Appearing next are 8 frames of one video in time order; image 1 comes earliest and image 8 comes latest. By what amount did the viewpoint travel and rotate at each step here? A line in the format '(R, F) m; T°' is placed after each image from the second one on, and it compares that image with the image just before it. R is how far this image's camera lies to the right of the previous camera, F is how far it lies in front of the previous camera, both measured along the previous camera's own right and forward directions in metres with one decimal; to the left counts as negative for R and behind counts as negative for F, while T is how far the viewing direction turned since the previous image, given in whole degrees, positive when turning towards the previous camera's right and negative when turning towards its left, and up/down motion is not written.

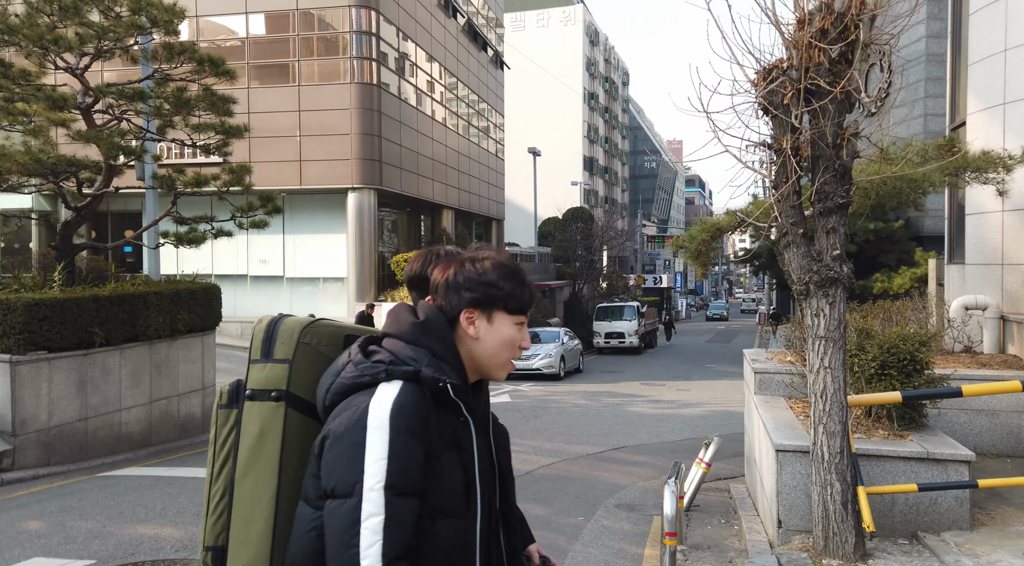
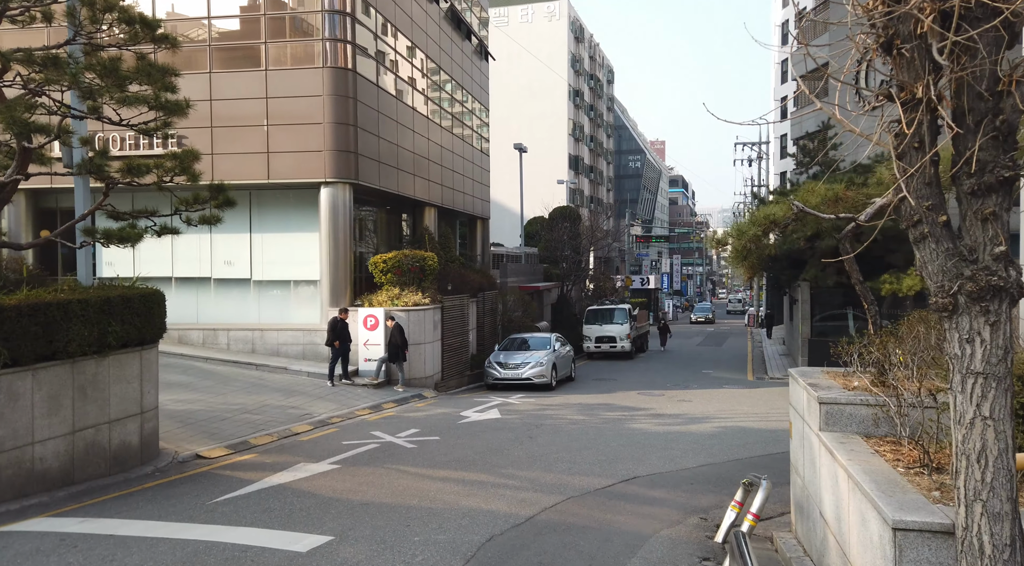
(-0.1, +1.6) m; +1°
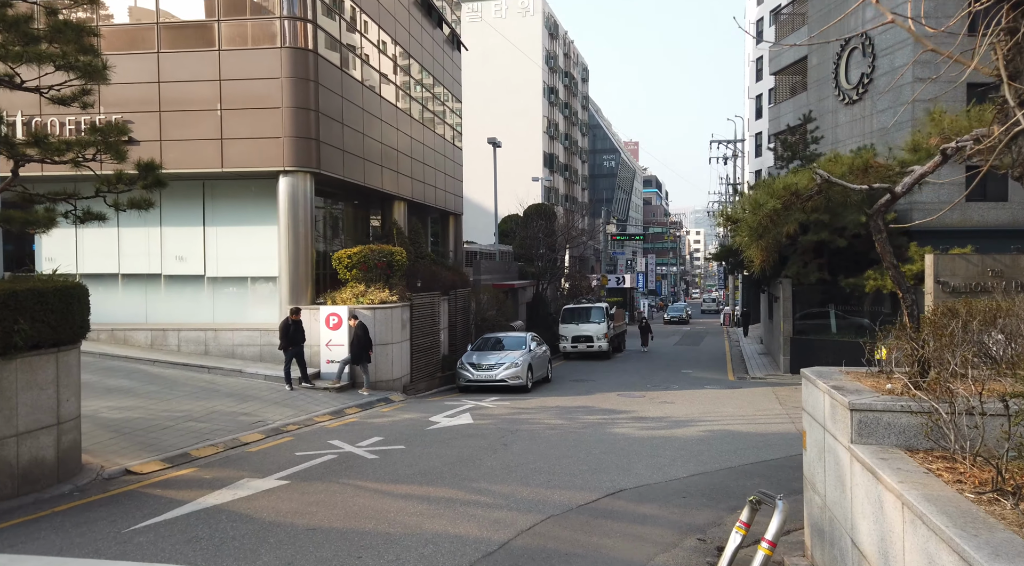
(0.0, +1.1) m; +2°
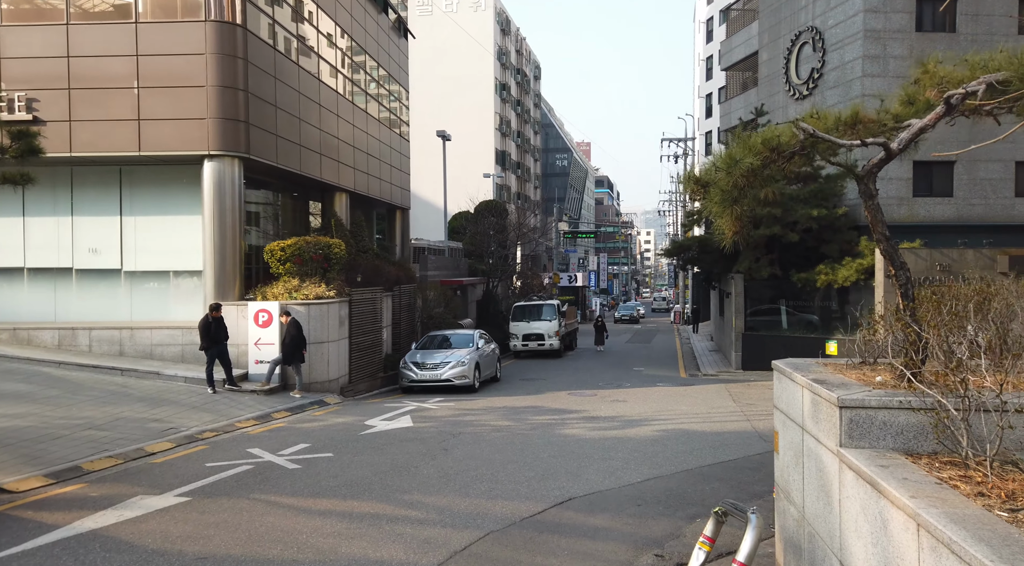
(+0.2, +1.0) m; +4°
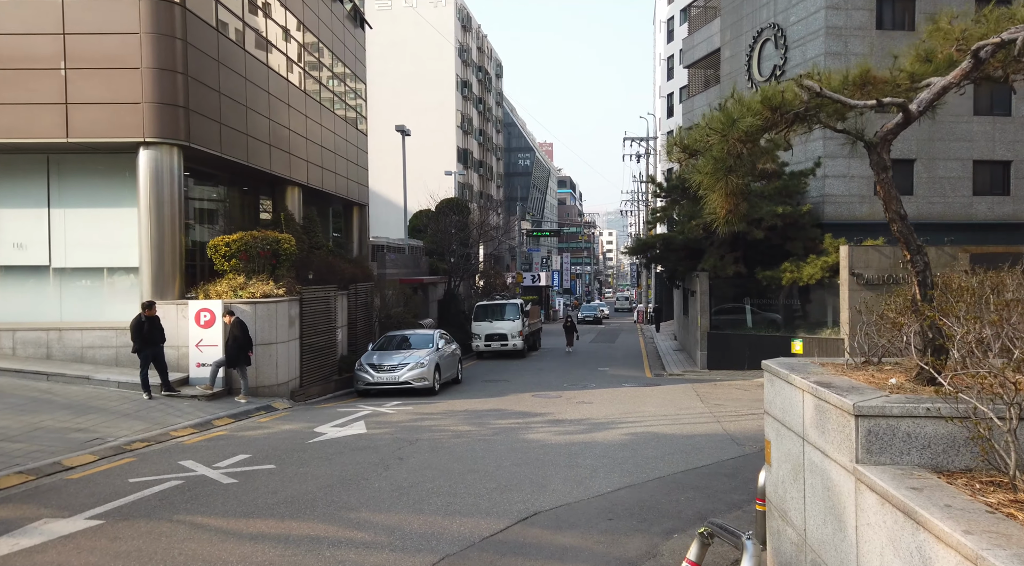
(0.0, +0.8) m; +3°
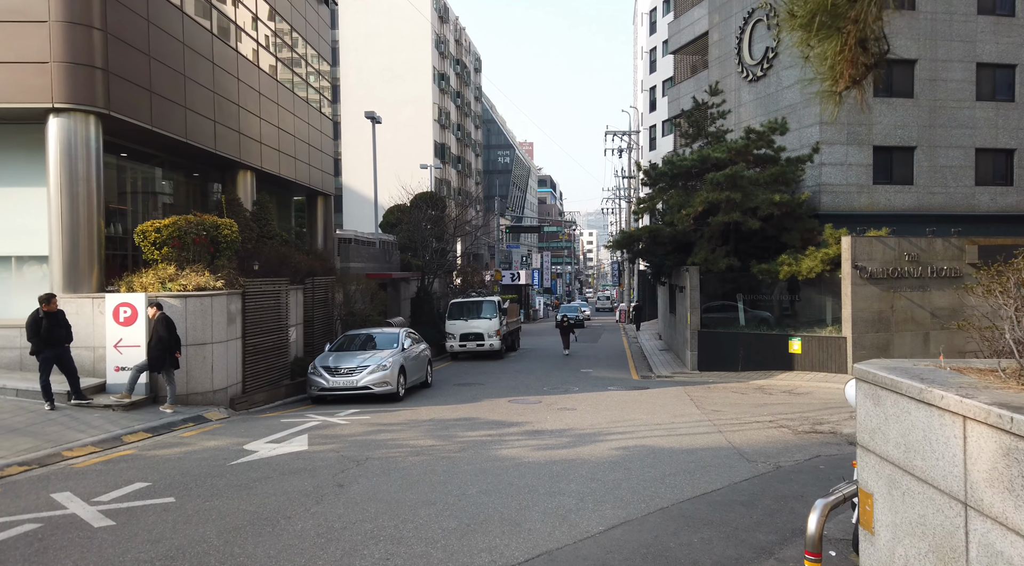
(+0.2, +1.9) m; +2°
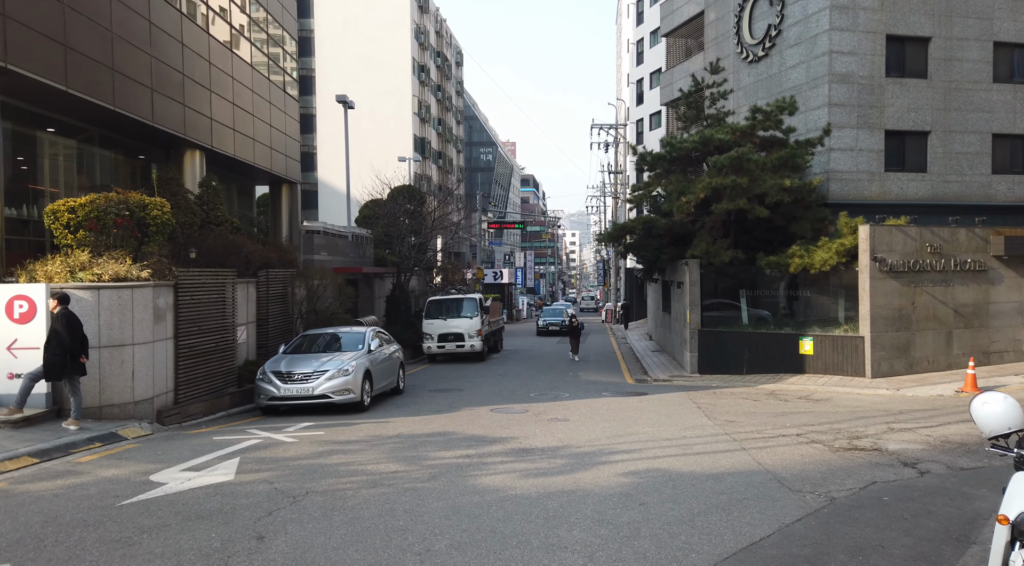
(0.0, +2.2) m; +1°
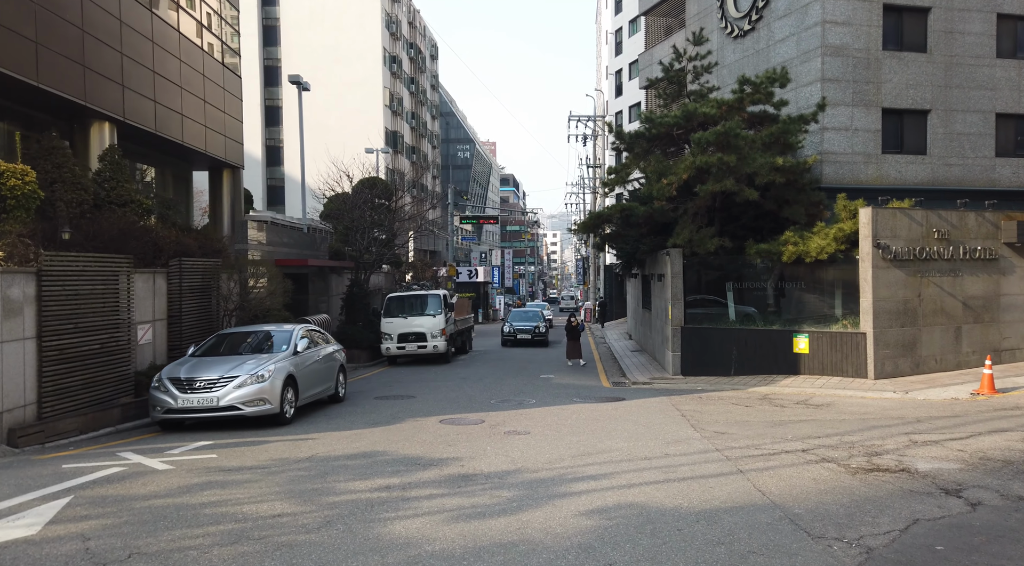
(+0.5, +2.2) m; +1°
